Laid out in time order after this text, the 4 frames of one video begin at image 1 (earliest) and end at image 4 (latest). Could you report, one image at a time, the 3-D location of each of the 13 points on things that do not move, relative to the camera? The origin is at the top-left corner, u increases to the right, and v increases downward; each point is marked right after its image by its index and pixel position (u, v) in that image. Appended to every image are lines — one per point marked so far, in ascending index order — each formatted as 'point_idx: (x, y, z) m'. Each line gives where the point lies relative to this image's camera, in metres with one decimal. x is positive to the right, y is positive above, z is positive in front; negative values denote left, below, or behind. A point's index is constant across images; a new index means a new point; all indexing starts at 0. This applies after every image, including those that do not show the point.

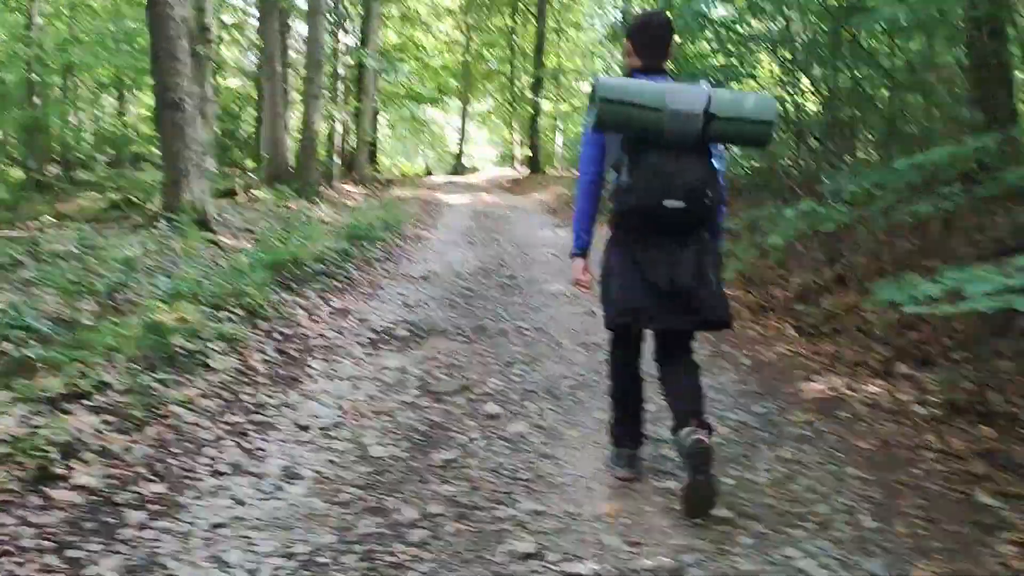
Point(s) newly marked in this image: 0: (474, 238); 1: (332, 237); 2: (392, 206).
0: (-0.7, +0.8, +13.9) m
1: (-2.4, +0.6, +10.4) m
2: (-2.8, +1.9, +18.6) m
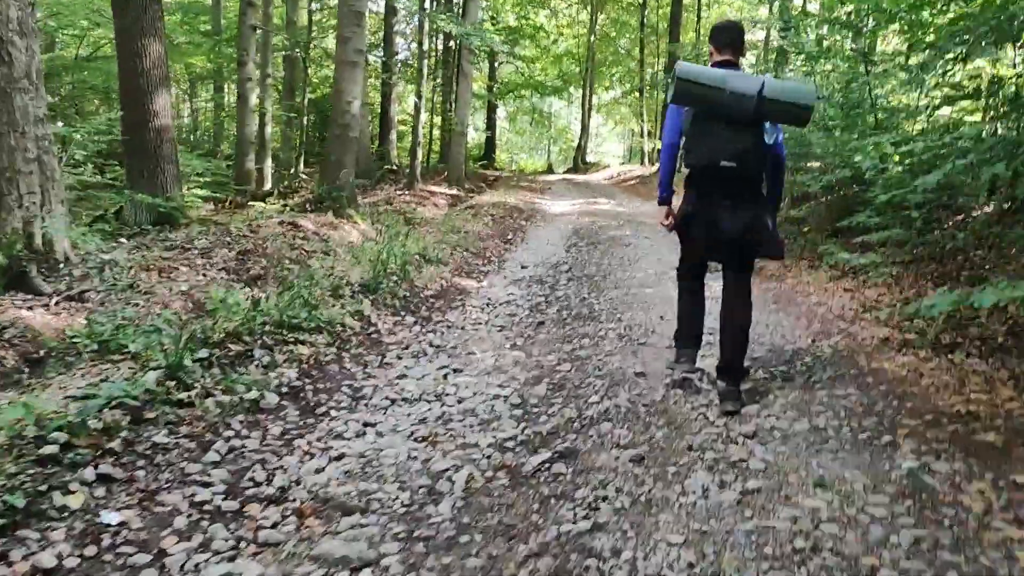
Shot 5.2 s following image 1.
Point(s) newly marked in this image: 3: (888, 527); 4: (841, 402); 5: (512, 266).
0: (+0.3, -0.1, +7.3) m
1: (-1.9, -0.3, +4.2) m
2: (-1.0, +1.0, +12.4) m
3: (+1.3, -0.8, +2.7) m
4: (+1.7, -0.6, +4.1) m
5: (0.0, +0.3, +9.7) m
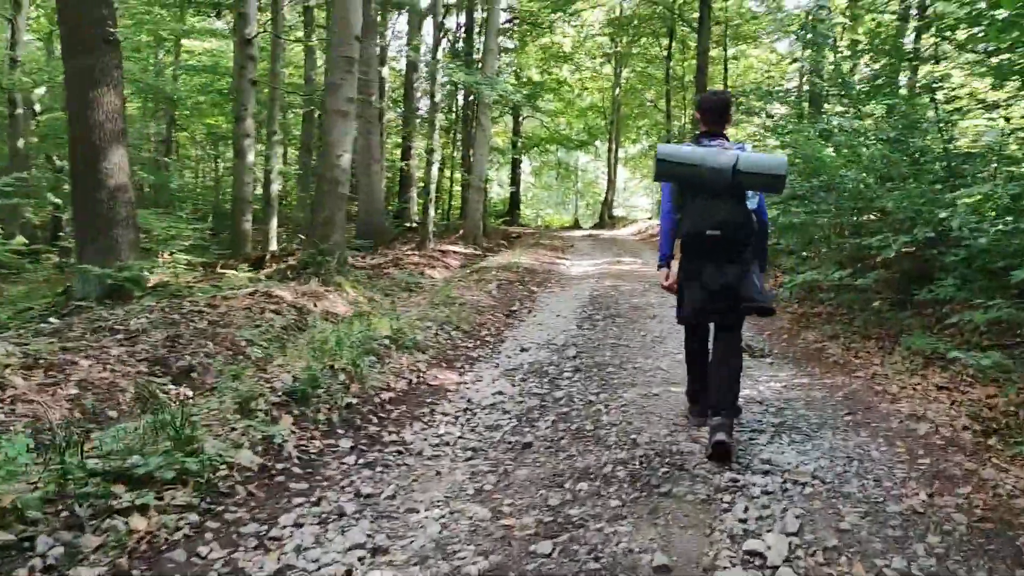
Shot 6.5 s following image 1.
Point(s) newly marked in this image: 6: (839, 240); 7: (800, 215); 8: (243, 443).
0: (+0.2, -0.8, +5.6) m
1: (-2.1, -0.9, +2.6) m
2: (-0.9, -0.1, +10.7) m
3: (+1.0, -1.2, +0.9) m
4: (+1.4, -1.1, +2.2) m
5: (0.0, -0.6, +7.9) m
6: (+3.6, +0.5, +8.9) m
7: (+3.4, +0.8, +9.3) m
8: (-1.4, -0.8, +4.1) m
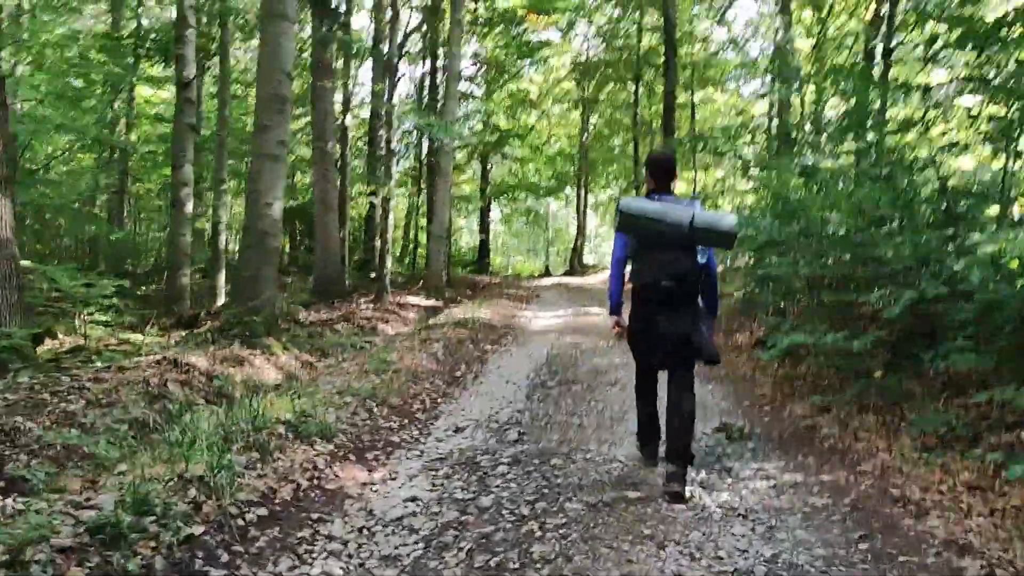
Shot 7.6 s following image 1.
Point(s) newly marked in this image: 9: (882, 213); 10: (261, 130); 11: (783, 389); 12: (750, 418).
0: (-0.3, -1.3, +4.2) m
1: (-2.5, -1.1, +1.1) m
2: (-1.5, -0.8, +9.4) m
3: (+0.7, -1.3, -0.4) m
4: (+1.1, -1.3, +0.9) m
5: (-0.6, -1.2, +6.6) m
6: (+3.0, 0.0, +7.7) m
7: (+2.7, +0.2, +8.2) m
8: (-1.8, -1.2, +2.7) m
9: (+3.2, +0.7, +7.0) m
10: (-3.6, +2.2, +11.4) m
11: (+2.6, -1.0, +7.6) m
12: (+2.0, -1.1, +6.7) m
